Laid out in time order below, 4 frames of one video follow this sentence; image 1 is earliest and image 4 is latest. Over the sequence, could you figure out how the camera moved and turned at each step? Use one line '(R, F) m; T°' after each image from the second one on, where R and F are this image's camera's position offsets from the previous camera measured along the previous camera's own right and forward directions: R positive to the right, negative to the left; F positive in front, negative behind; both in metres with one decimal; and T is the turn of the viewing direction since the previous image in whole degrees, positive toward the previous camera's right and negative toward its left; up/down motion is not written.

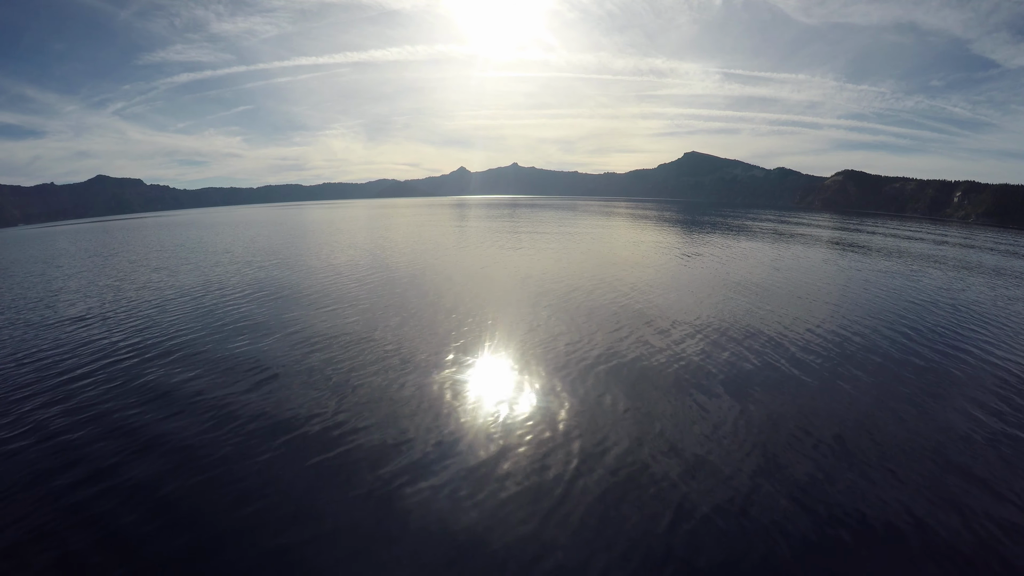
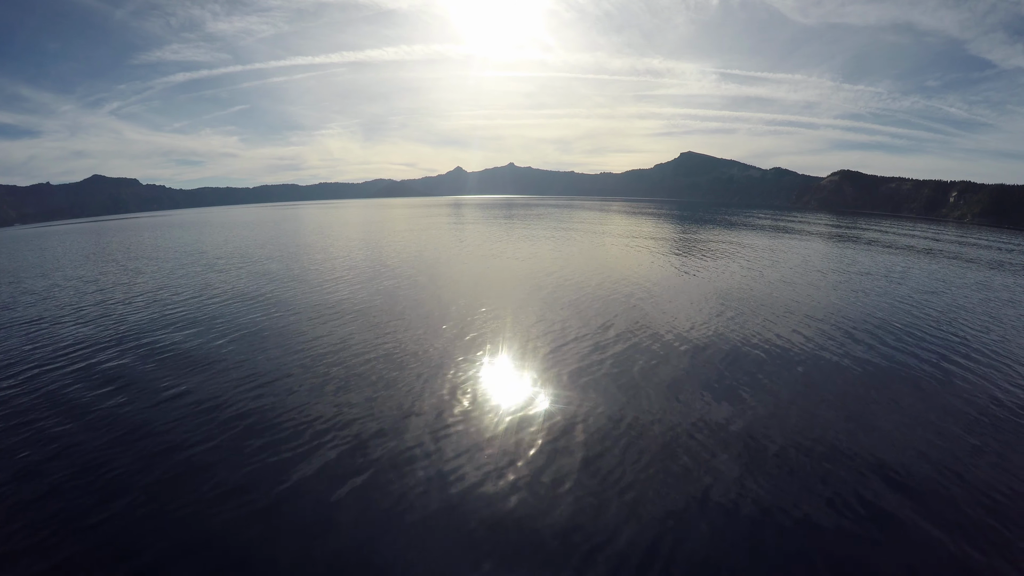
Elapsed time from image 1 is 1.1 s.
(+0.9, +0.3) m; 0°
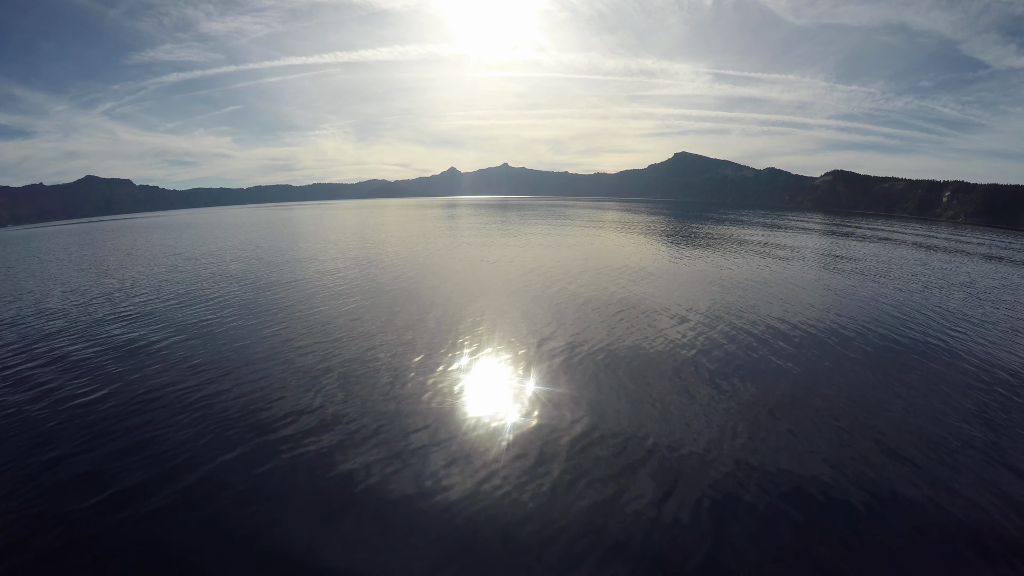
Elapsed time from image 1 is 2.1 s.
(+1.5, +0.5) m; 0°
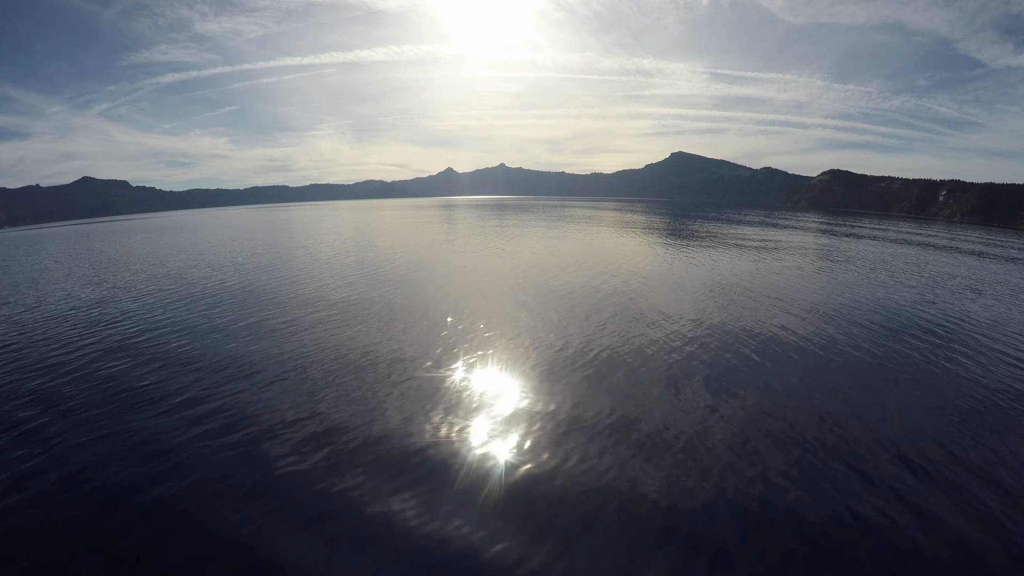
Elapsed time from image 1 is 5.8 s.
(+0.7, +0.2) m; 0°
